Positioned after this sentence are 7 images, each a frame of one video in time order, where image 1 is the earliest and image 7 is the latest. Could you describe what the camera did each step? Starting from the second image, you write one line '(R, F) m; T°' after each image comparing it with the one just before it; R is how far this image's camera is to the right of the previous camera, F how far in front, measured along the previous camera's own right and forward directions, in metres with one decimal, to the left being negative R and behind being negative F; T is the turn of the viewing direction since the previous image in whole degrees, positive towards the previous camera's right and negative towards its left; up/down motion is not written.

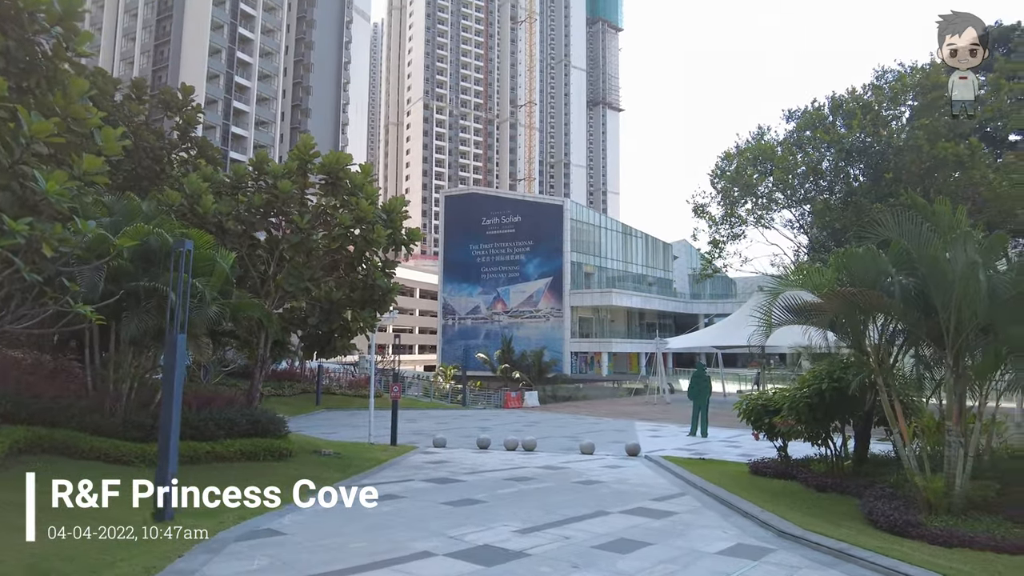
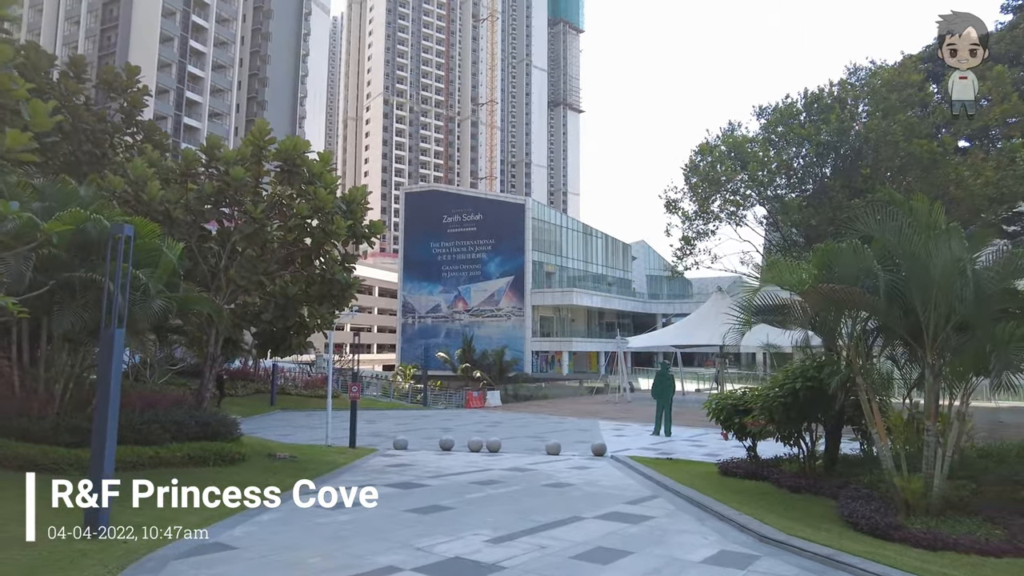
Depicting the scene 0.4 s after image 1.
(-0.1, +0.4) m; +4°
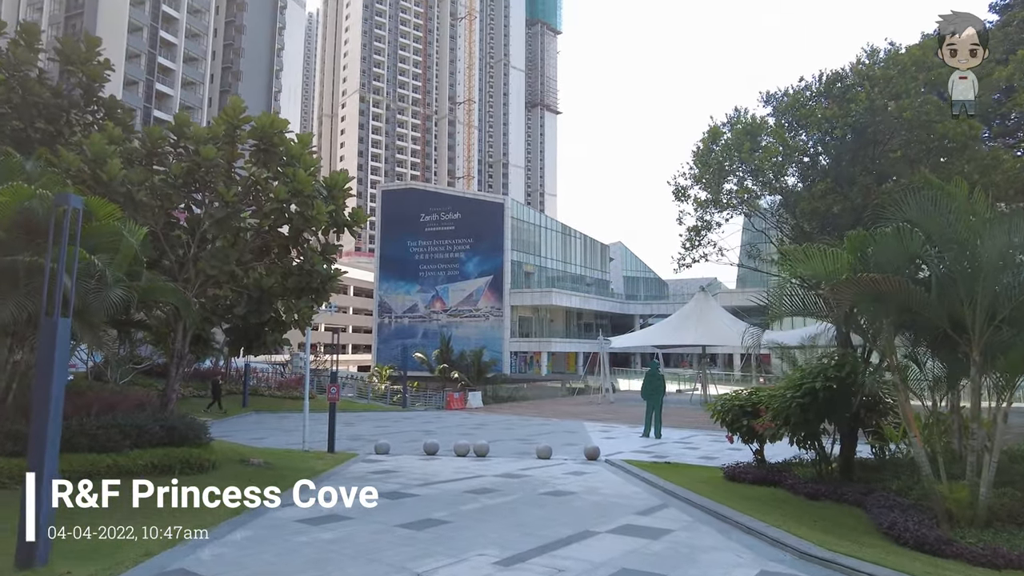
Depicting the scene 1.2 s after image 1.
(-0.3, +0.8) m; +2°
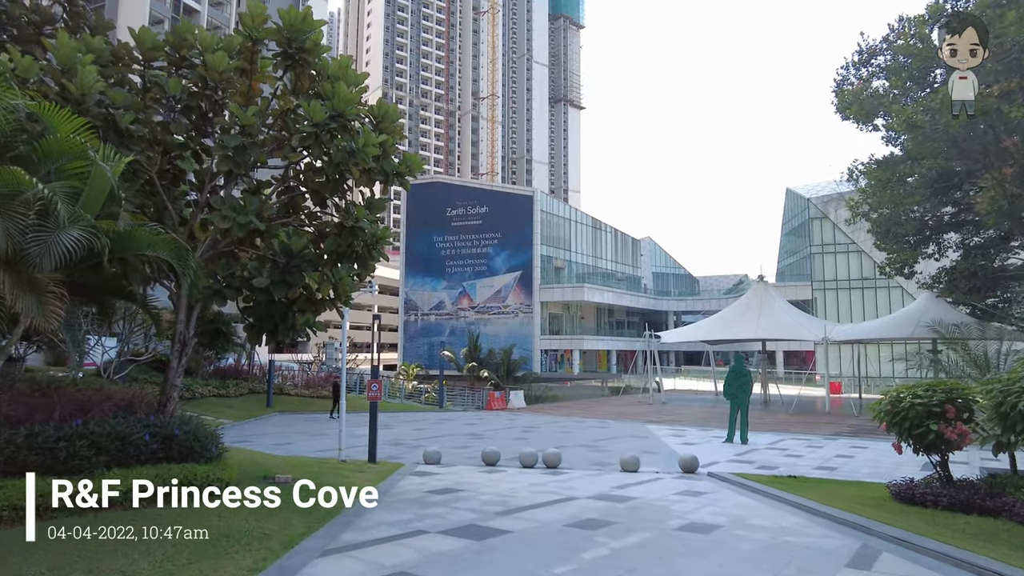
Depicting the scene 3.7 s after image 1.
(-1.1, +2.7) m; -2°
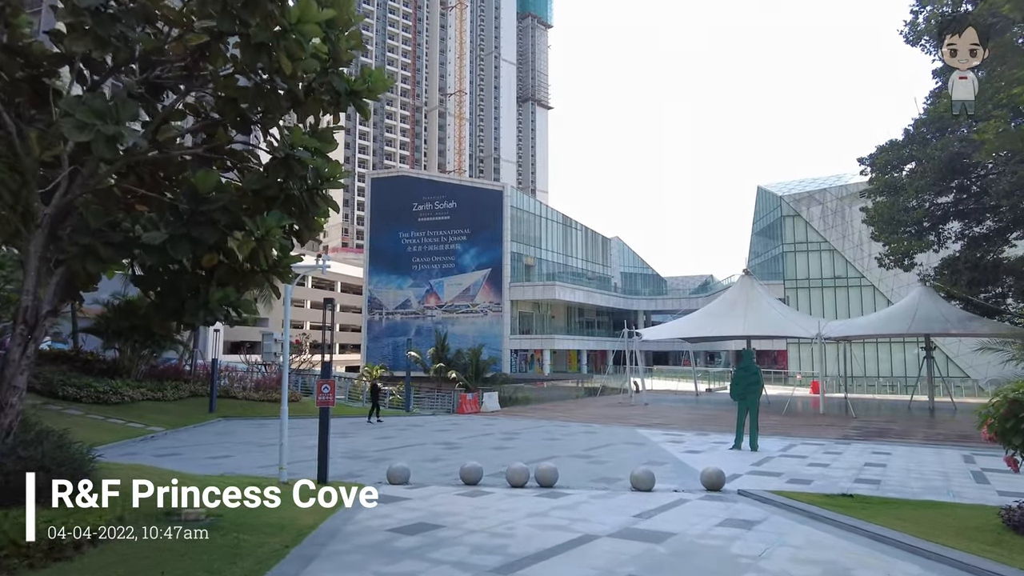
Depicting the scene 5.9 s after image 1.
(-0.3, +2.4) m; +3°
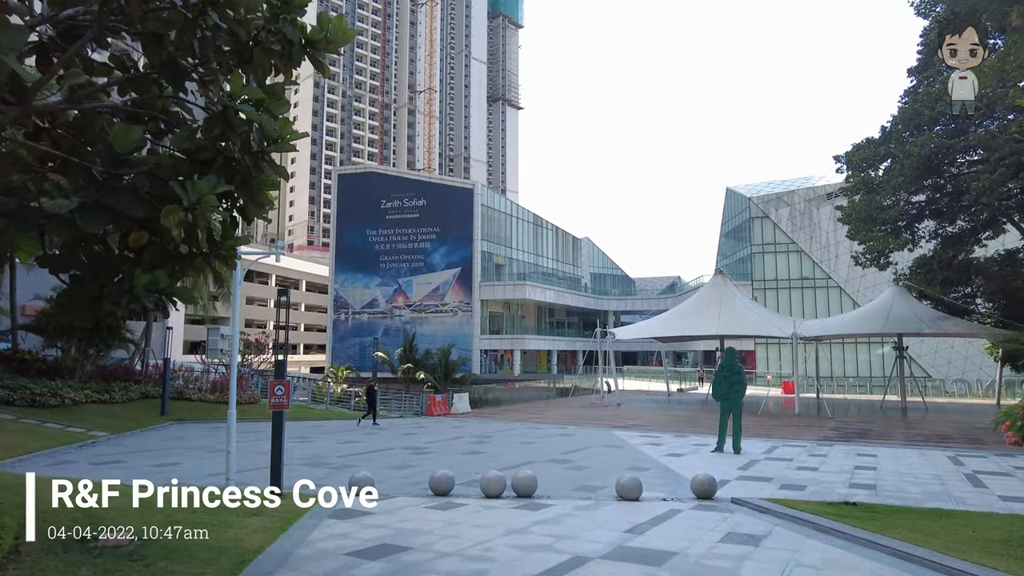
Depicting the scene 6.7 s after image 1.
(-0.1, +0.9) m; +3°
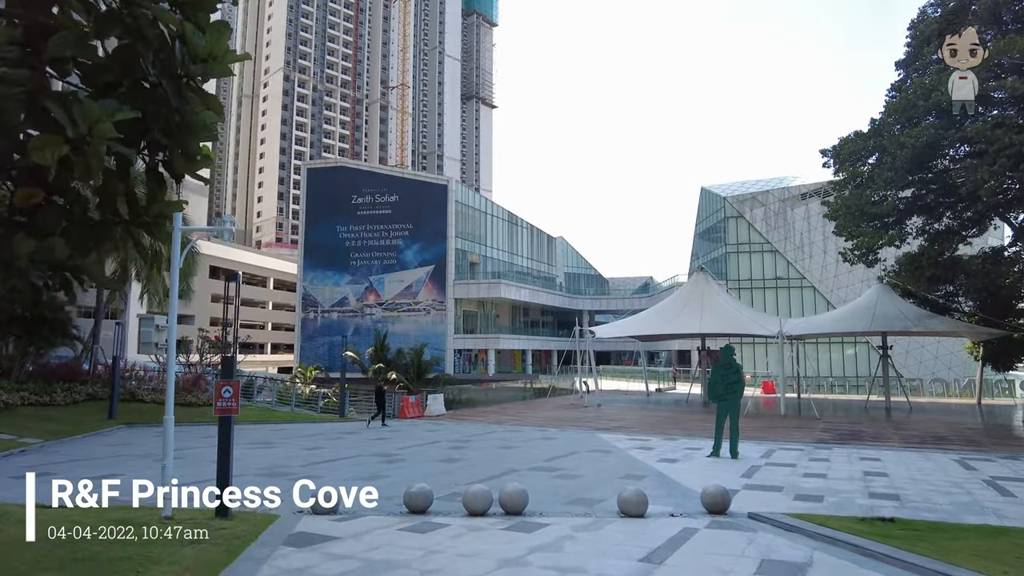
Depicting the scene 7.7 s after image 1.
(-0.2, +1.2) m; +2°
